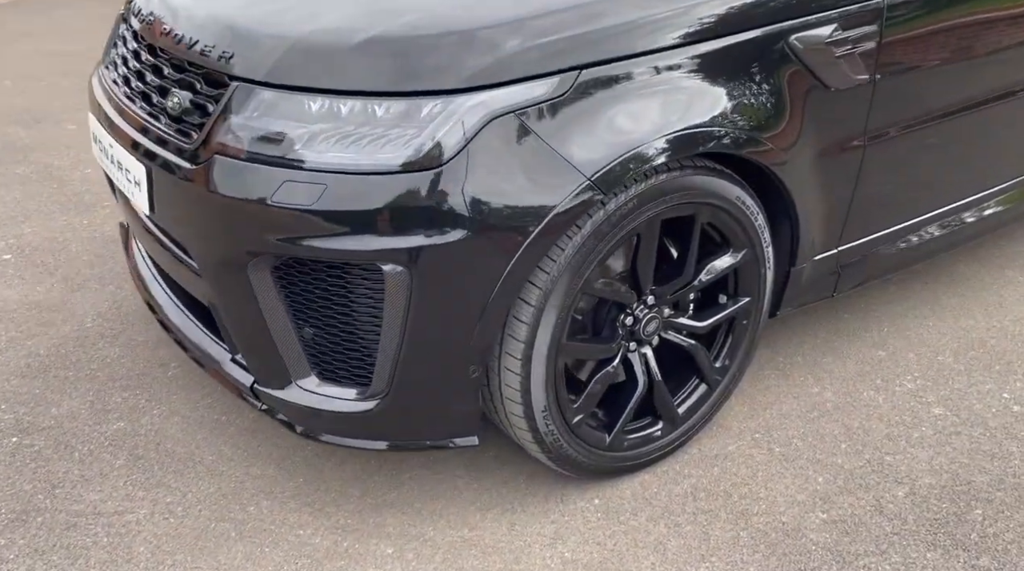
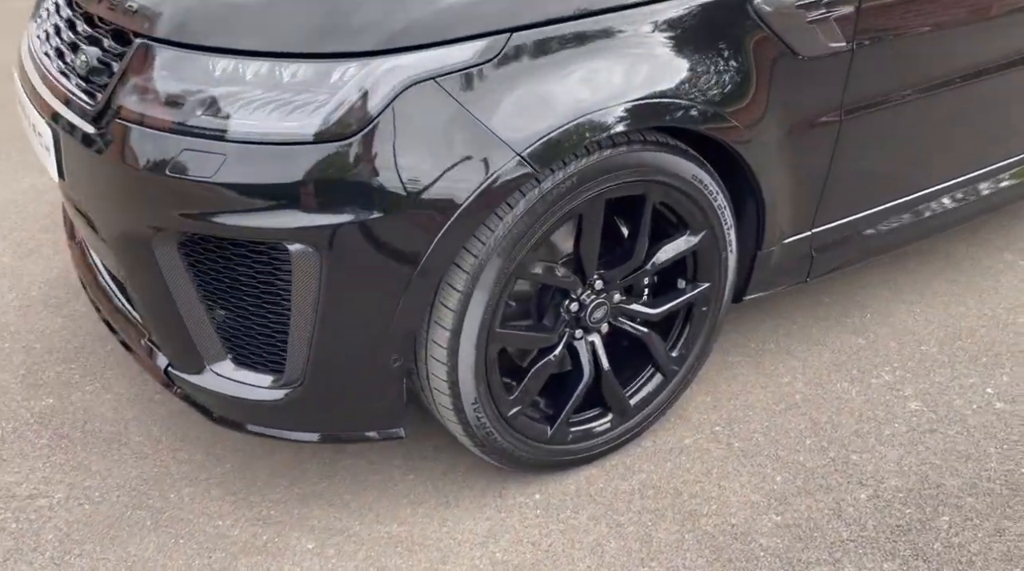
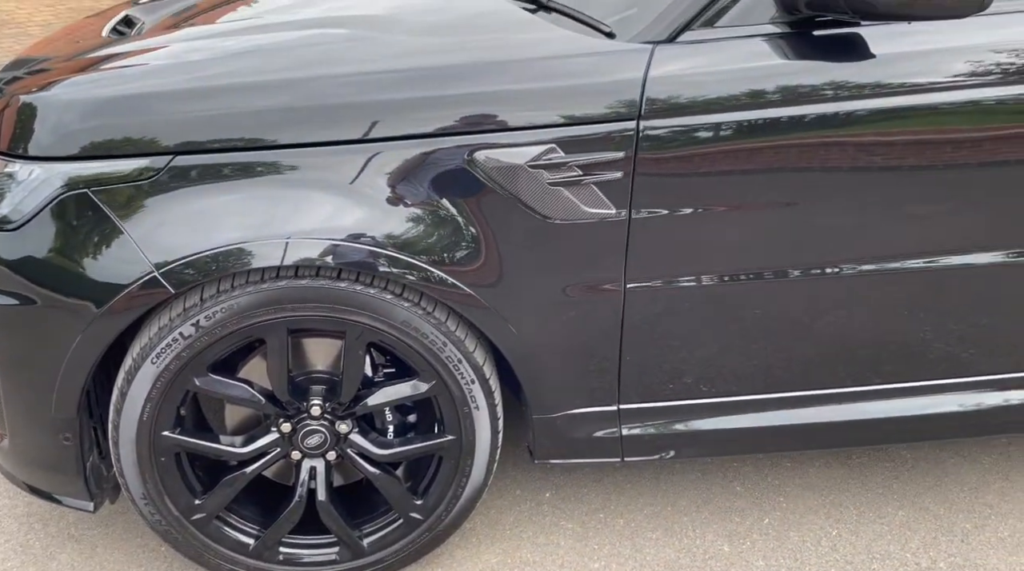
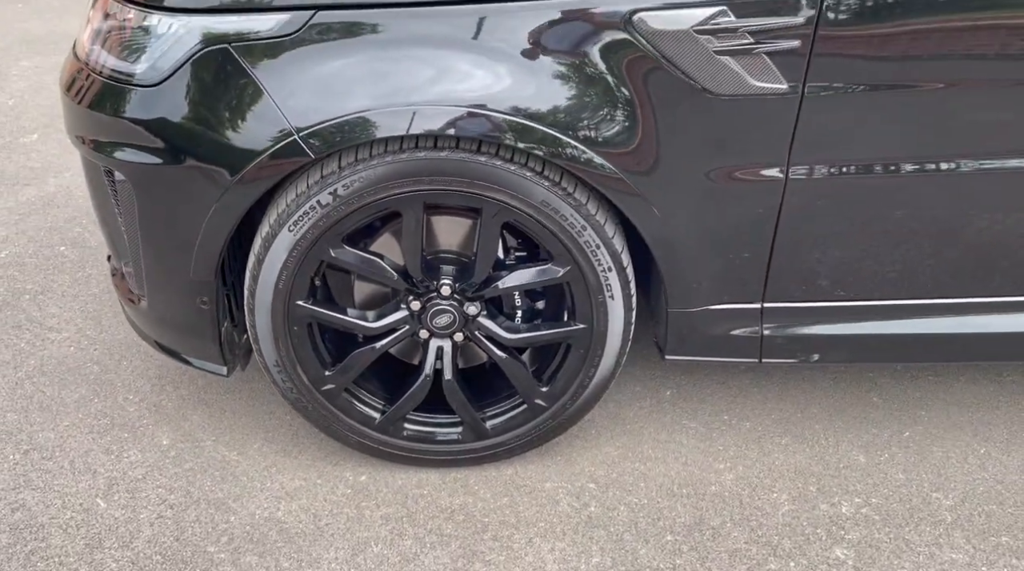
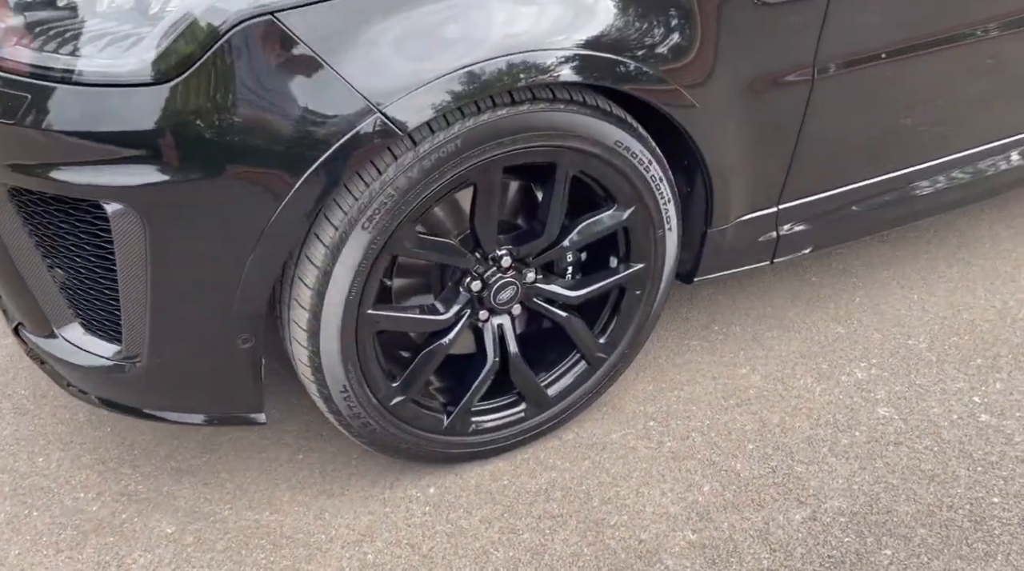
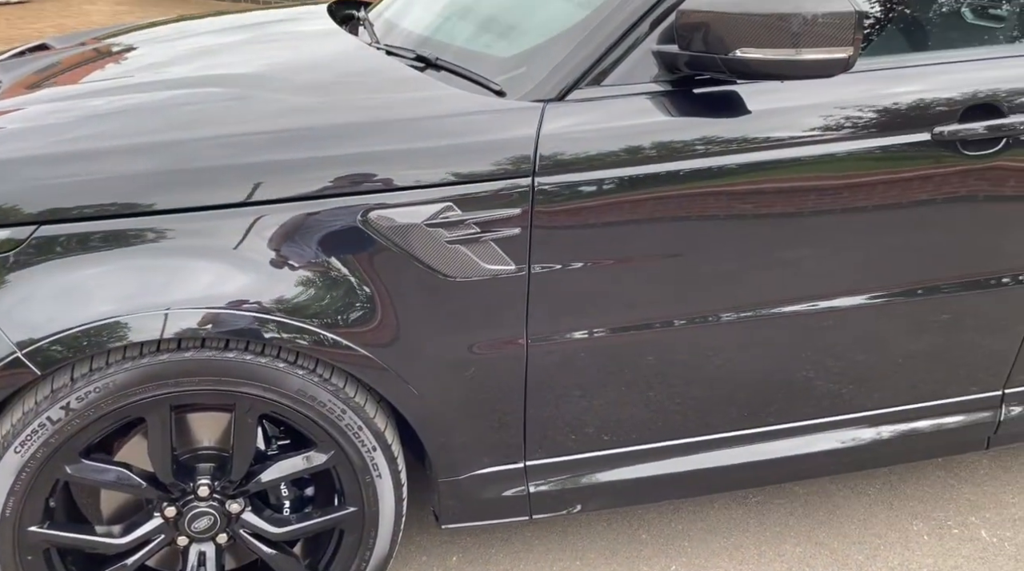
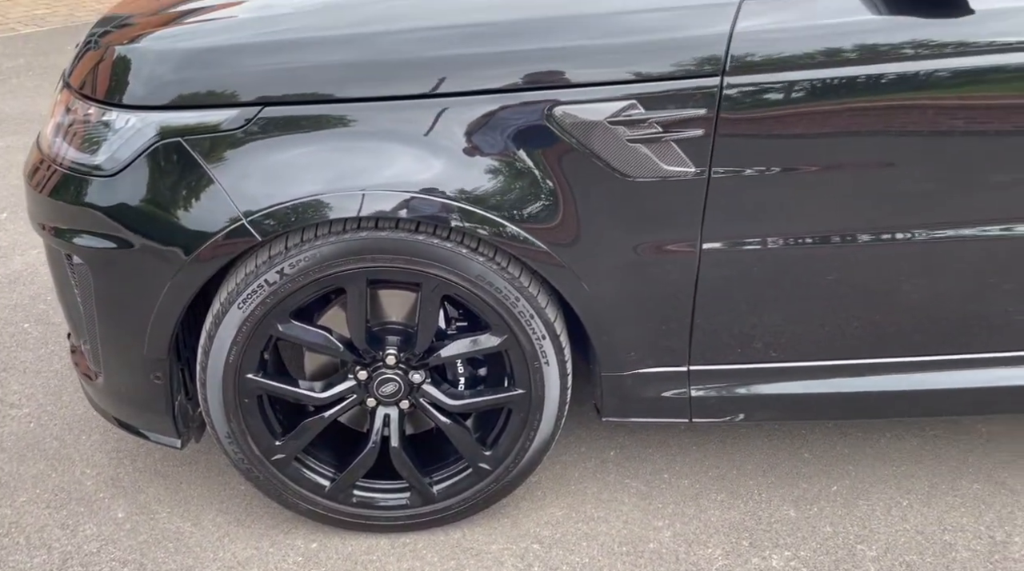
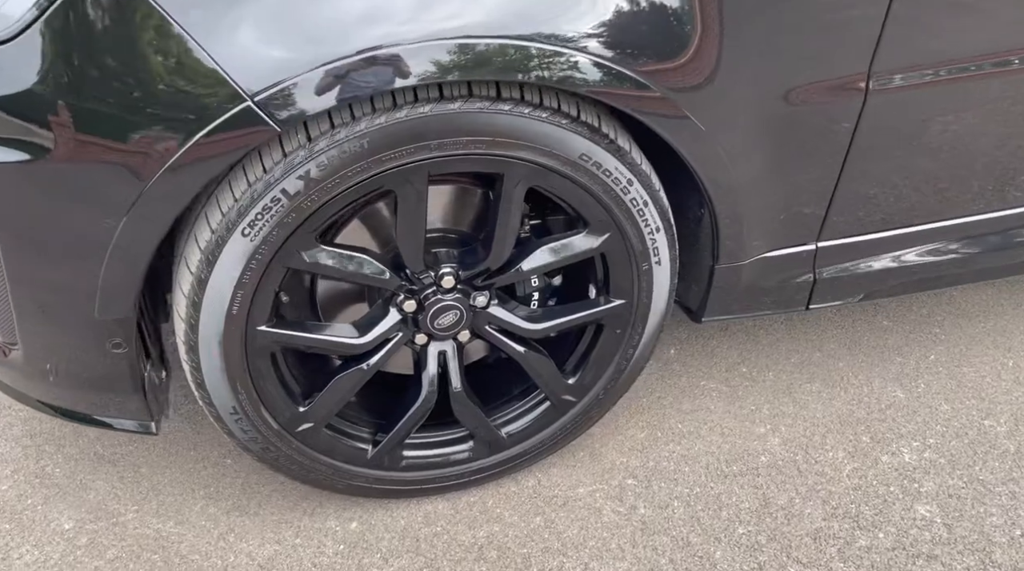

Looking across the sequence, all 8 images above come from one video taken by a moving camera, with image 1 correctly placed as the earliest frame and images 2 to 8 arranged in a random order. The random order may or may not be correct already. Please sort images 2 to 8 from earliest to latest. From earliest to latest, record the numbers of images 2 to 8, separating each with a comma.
2, 5, 8, 4, 7, 3, 6
